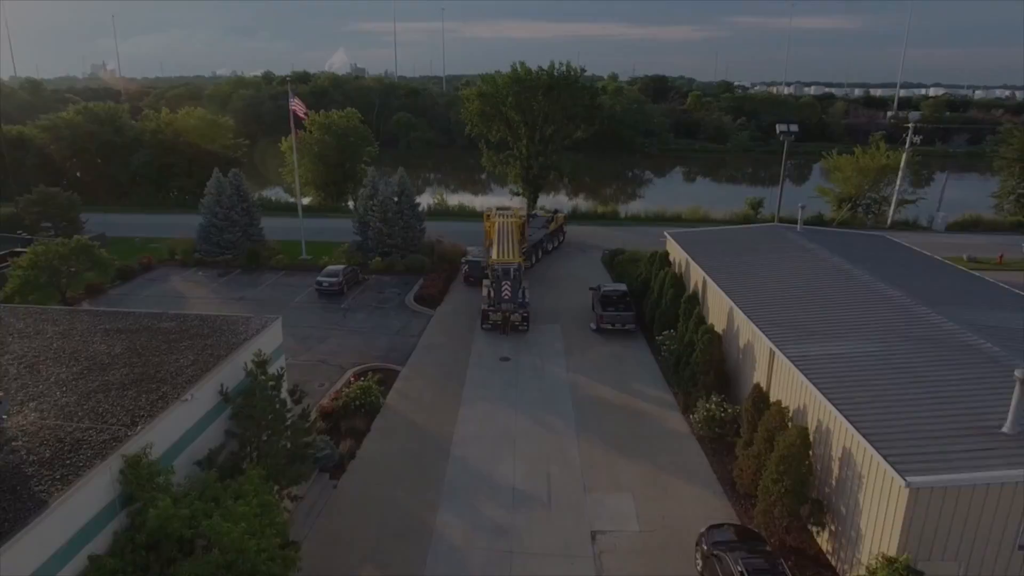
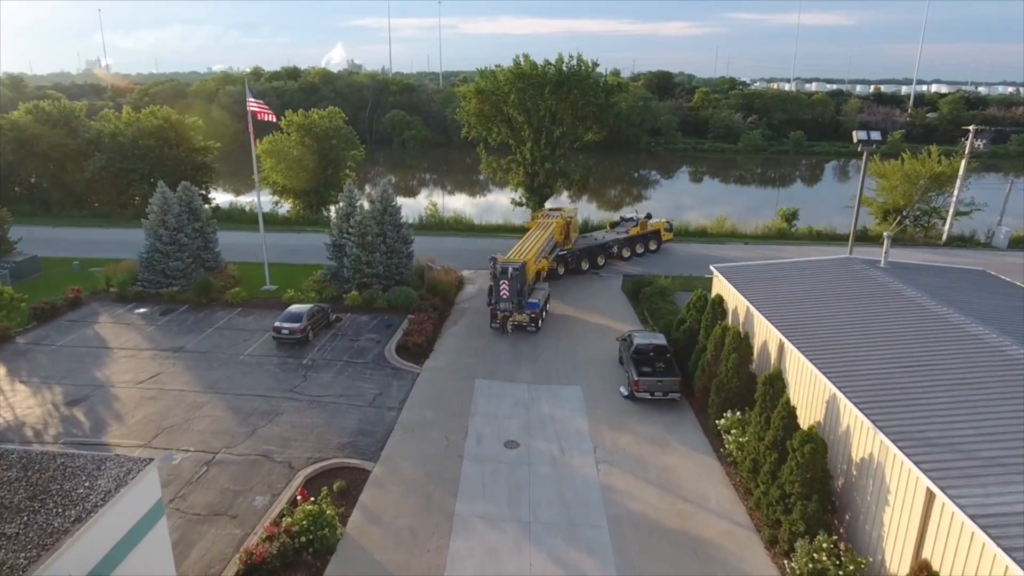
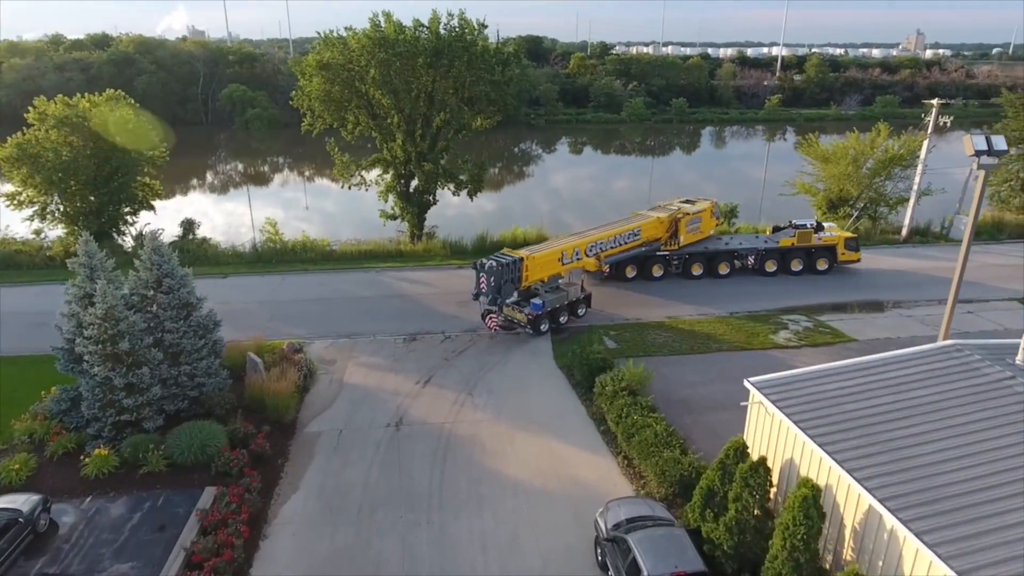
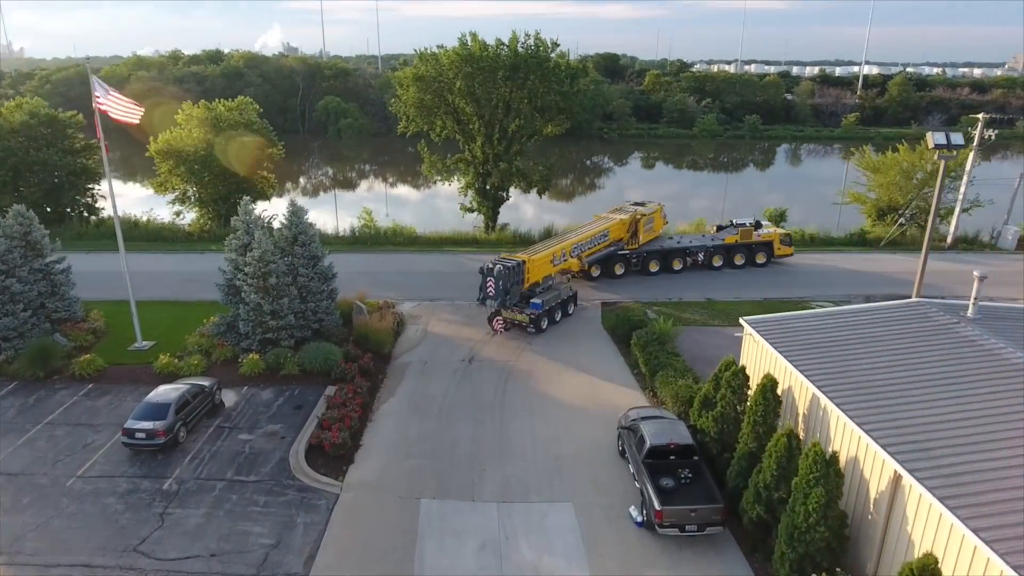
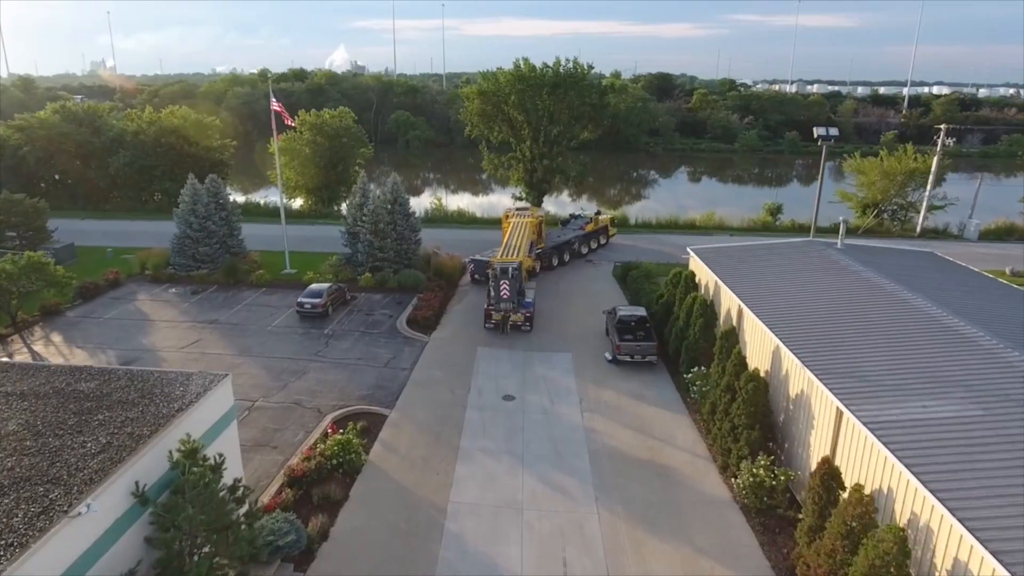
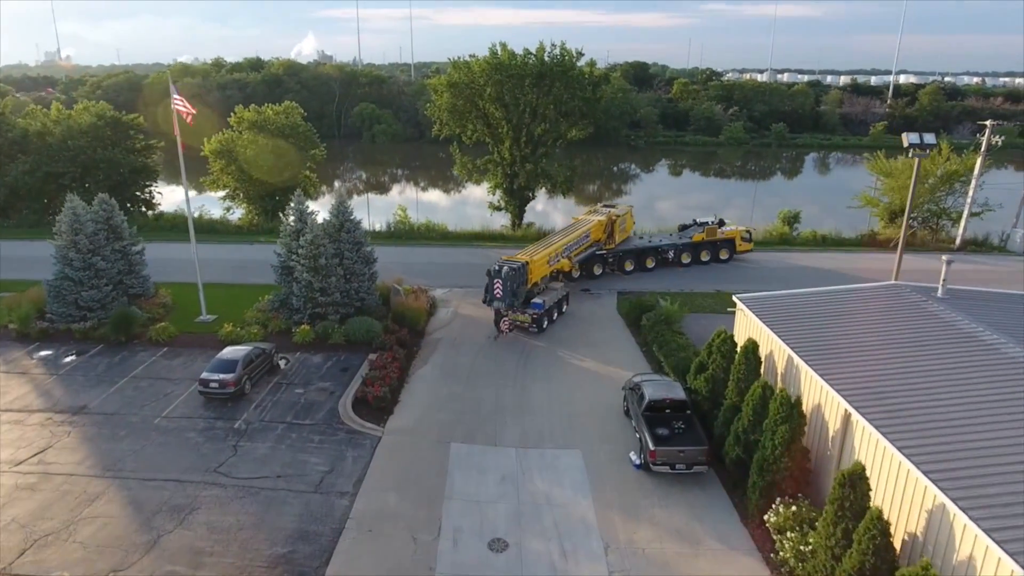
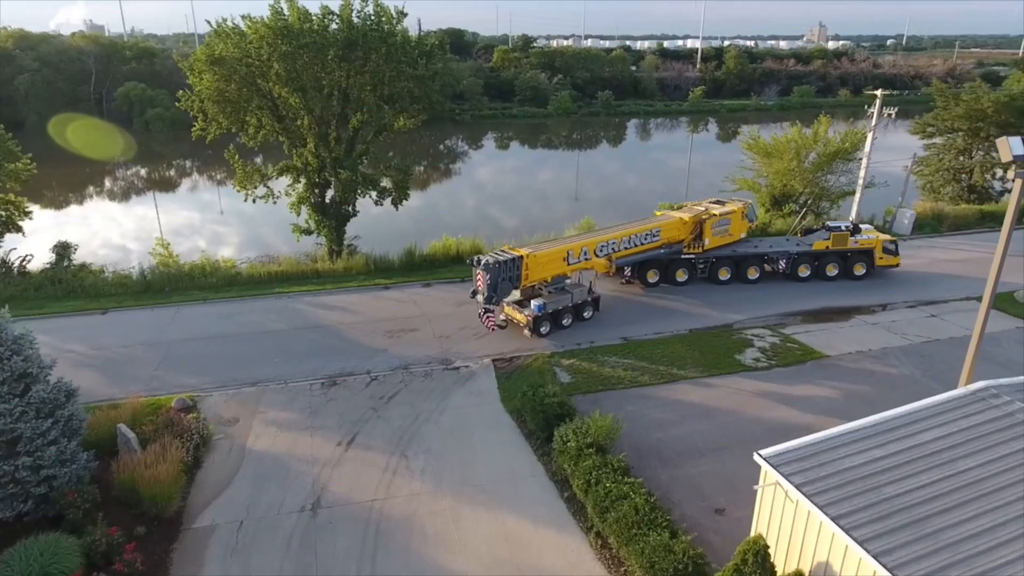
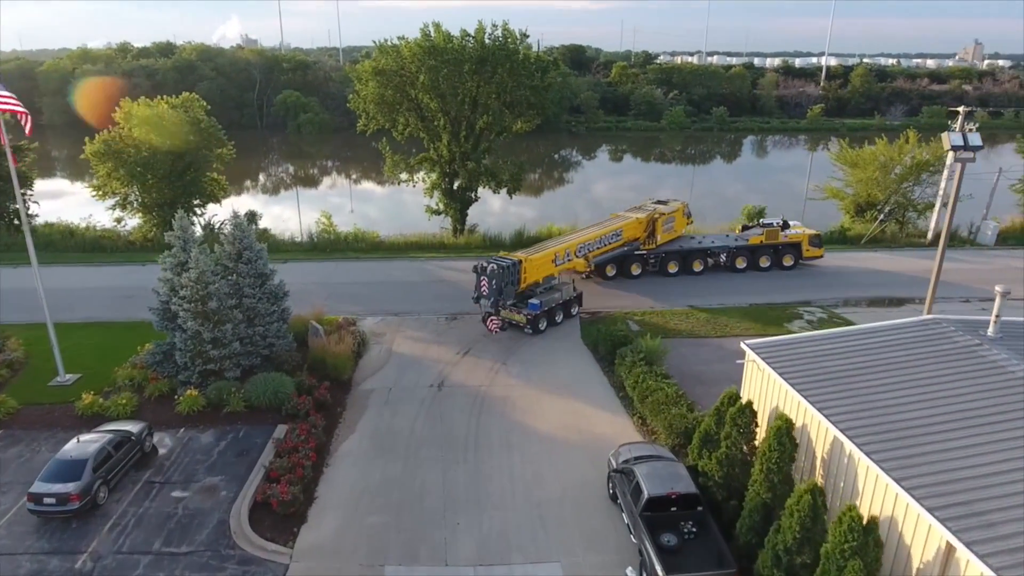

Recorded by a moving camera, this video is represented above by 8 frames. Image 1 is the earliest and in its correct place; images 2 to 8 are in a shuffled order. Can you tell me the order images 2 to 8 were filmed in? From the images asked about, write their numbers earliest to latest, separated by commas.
5, 2, 6, 4, 8, 3, 7
